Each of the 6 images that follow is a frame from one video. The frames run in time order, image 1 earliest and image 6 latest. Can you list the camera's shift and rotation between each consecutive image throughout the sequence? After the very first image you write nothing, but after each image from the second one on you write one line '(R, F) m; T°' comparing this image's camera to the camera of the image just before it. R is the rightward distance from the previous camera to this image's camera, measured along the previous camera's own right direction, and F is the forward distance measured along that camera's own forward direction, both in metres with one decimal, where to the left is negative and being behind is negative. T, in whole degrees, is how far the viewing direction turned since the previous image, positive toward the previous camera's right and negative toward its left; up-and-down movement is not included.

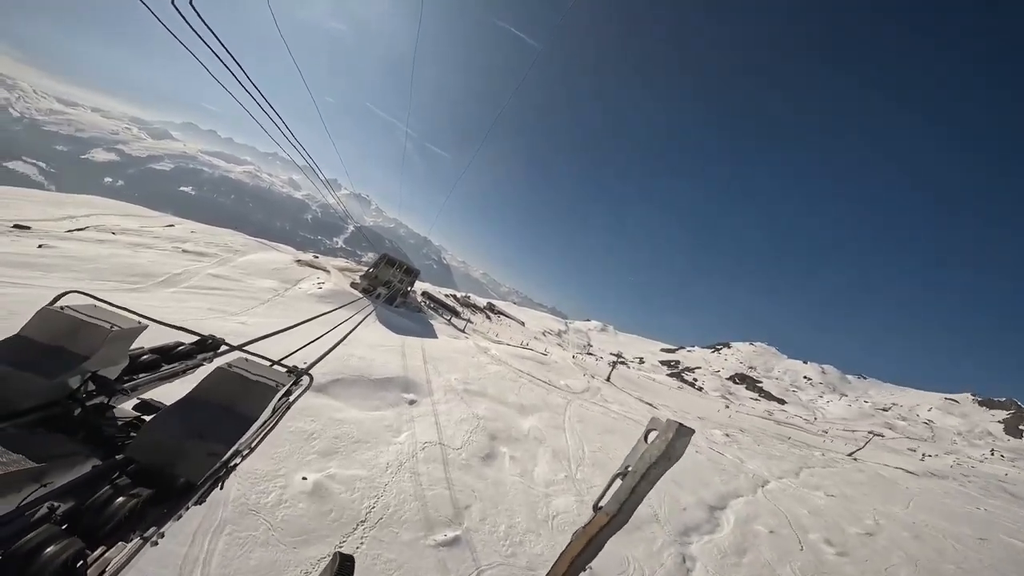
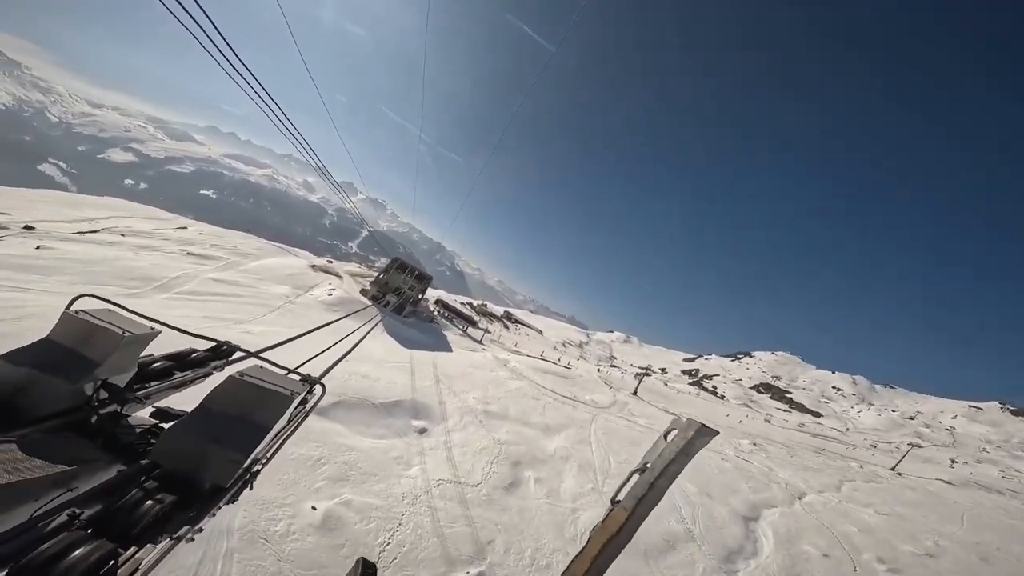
(-0.2, +1.1) m; -2°
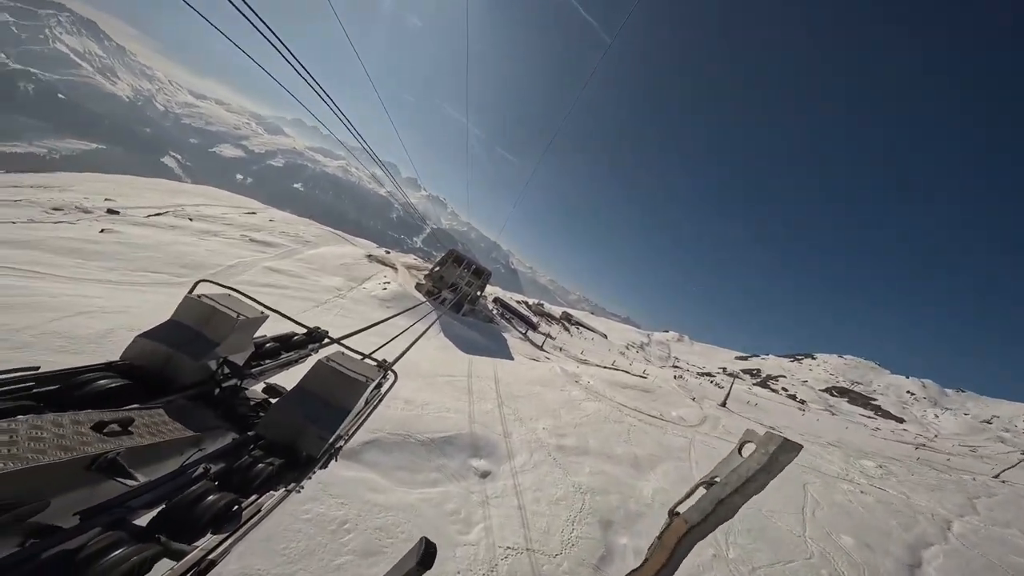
(-0.6, +2.1) m; -8°
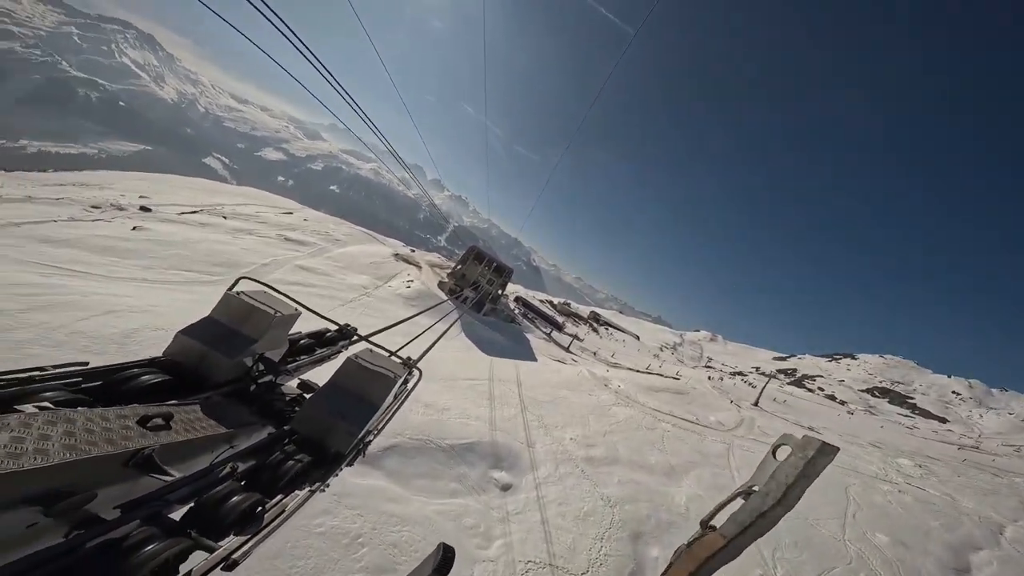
(0.0, +0.4) m; -4°
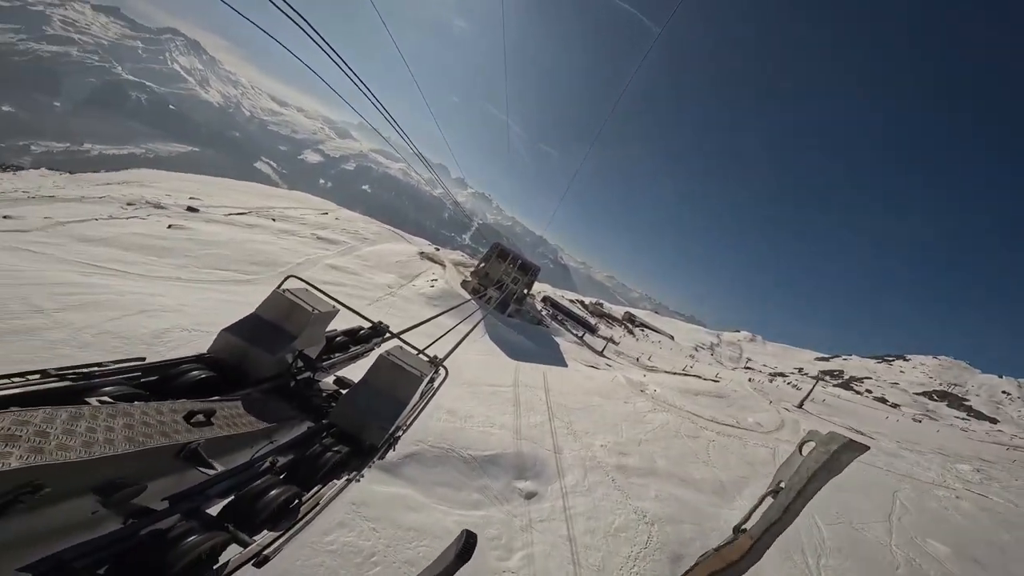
(+0.1, +0.4) m; -4°
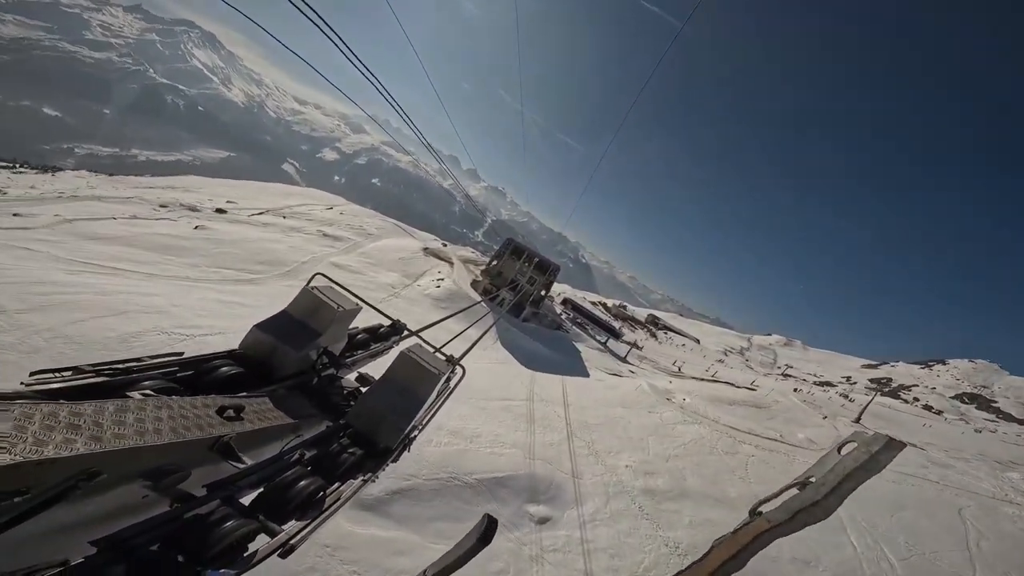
(+0.2, +0.7) m; -4°
